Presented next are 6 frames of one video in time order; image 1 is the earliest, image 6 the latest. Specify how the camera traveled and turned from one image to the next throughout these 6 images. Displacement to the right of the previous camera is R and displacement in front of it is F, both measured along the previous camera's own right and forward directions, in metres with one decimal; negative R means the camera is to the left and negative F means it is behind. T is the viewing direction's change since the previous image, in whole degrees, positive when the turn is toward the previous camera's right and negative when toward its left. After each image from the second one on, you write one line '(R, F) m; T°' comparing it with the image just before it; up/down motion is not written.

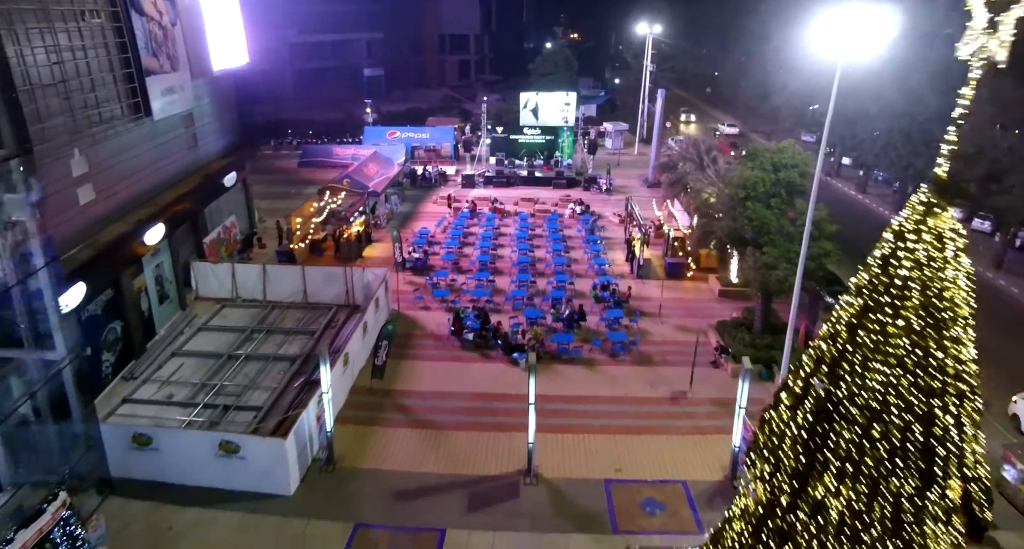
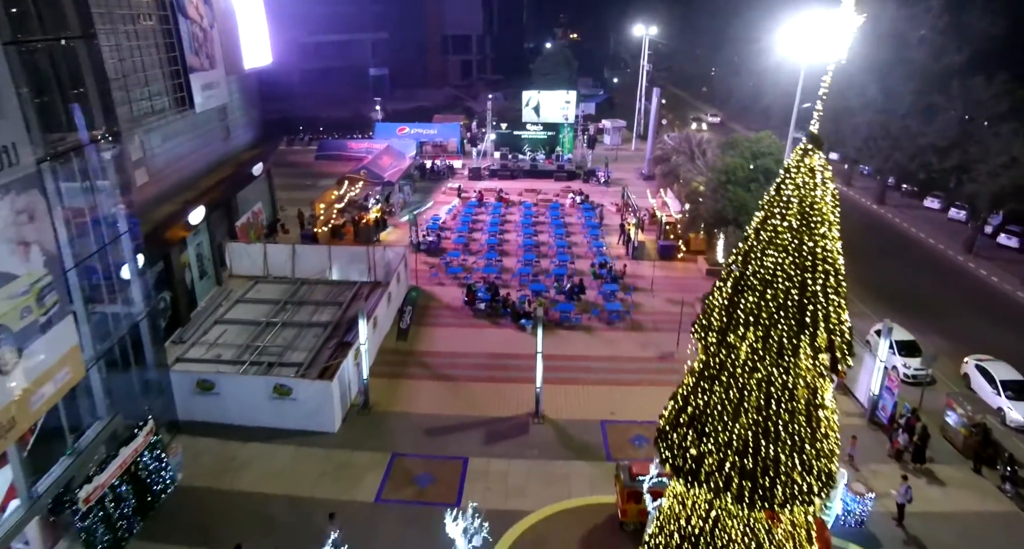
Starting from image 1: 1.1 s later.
(-0.3, -2.3) m; 0°
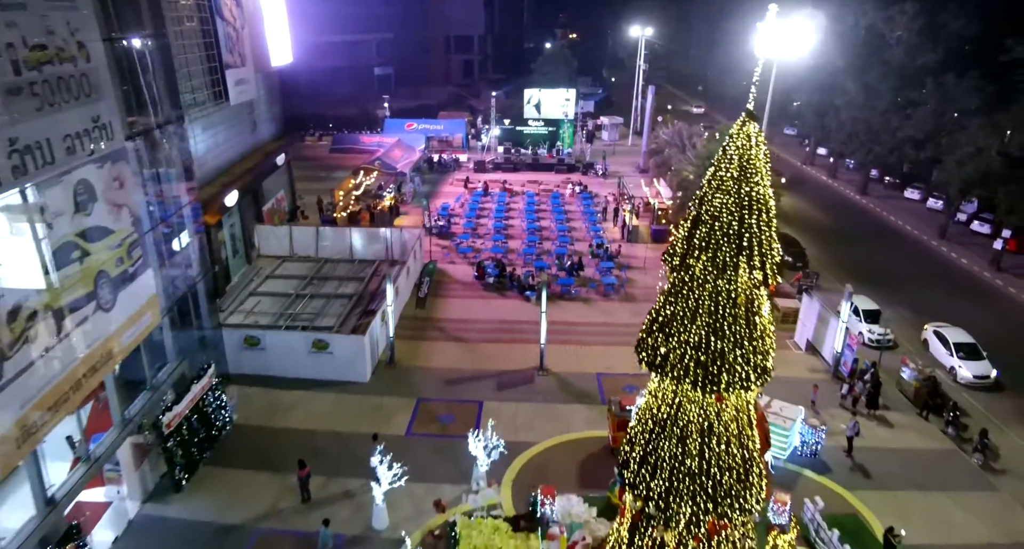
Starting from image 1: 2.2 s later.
(-0.3, -2.4) m; 0°
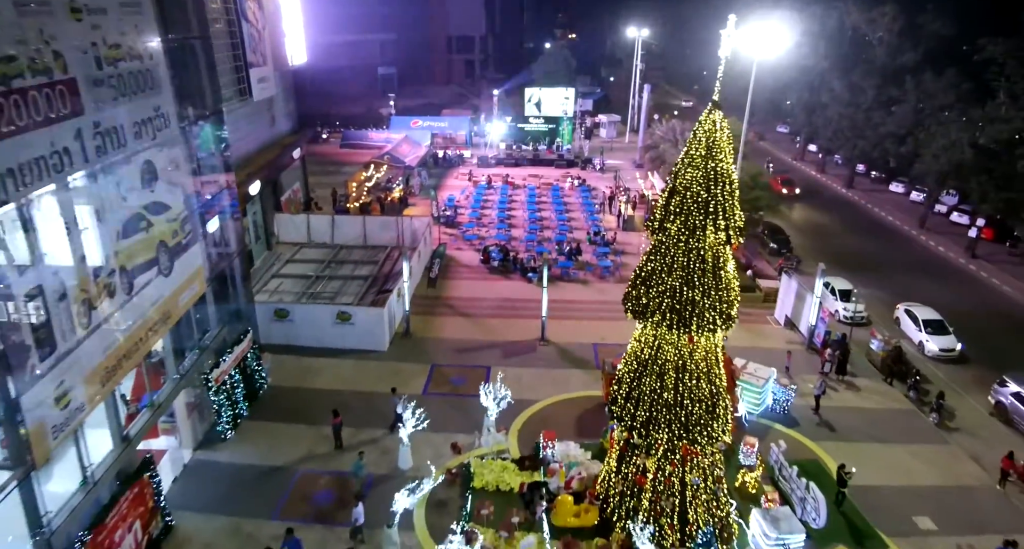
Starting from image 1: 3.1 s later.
(-0.2, -2.0) m; 0°
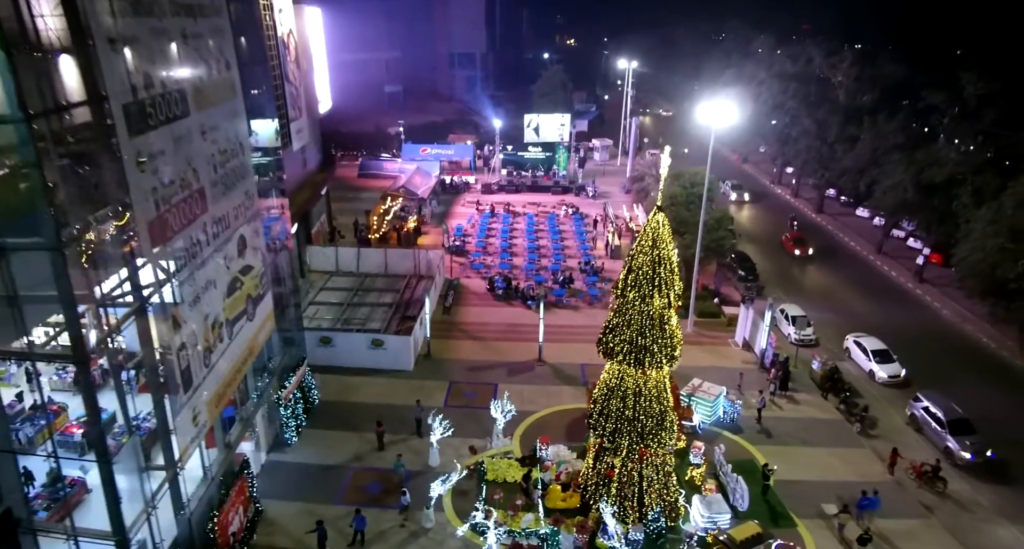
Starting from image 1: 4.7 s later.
(-0.2, -4.6) m; 0°
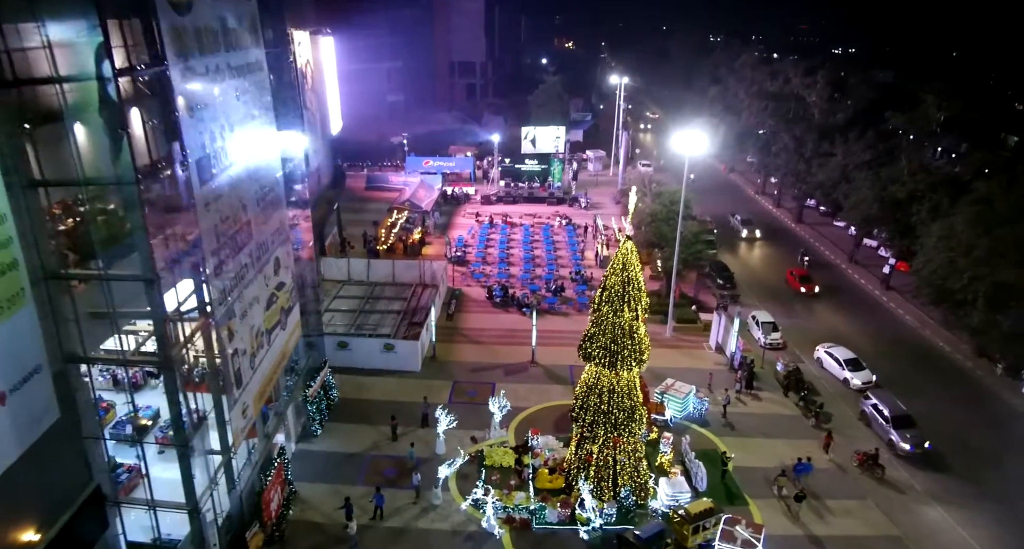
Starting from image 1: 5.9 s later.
(+0.1, -3.2) m; 0°
